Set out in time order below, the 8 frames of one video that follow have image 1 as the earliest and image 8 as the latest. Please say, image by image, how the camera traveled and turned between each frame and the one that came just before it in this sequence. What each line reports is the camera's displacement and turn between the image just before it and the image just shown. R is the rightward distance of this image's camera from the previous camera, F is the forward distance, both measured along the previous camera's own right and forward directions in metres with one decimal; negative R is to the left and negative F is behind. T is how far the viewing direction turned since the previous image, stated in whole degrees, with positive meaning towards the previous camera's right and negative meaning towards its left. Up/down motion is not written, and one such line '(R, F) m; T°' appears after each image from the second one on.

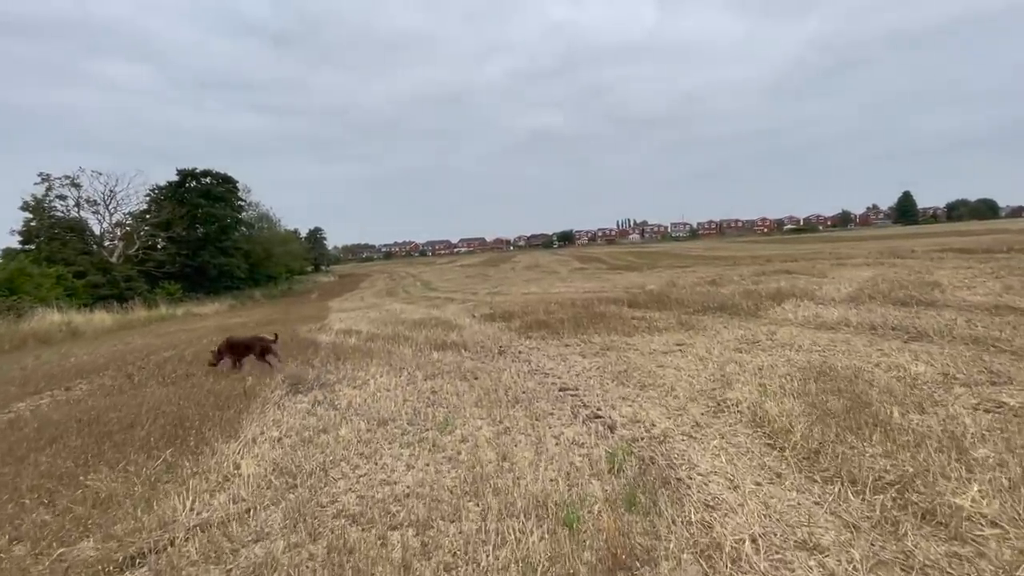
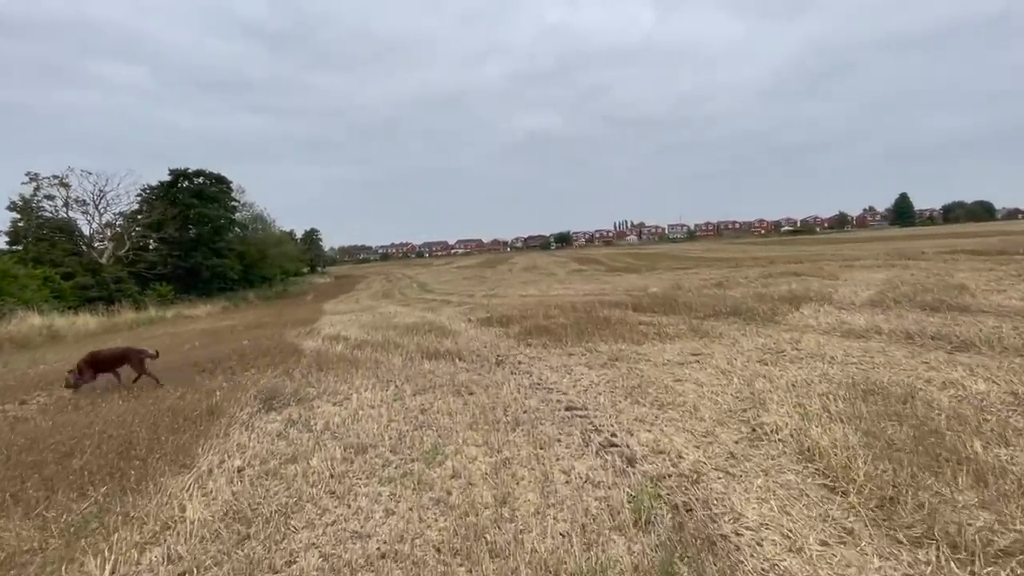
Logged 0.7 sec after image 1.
(0.0, +0.9) m; 0°
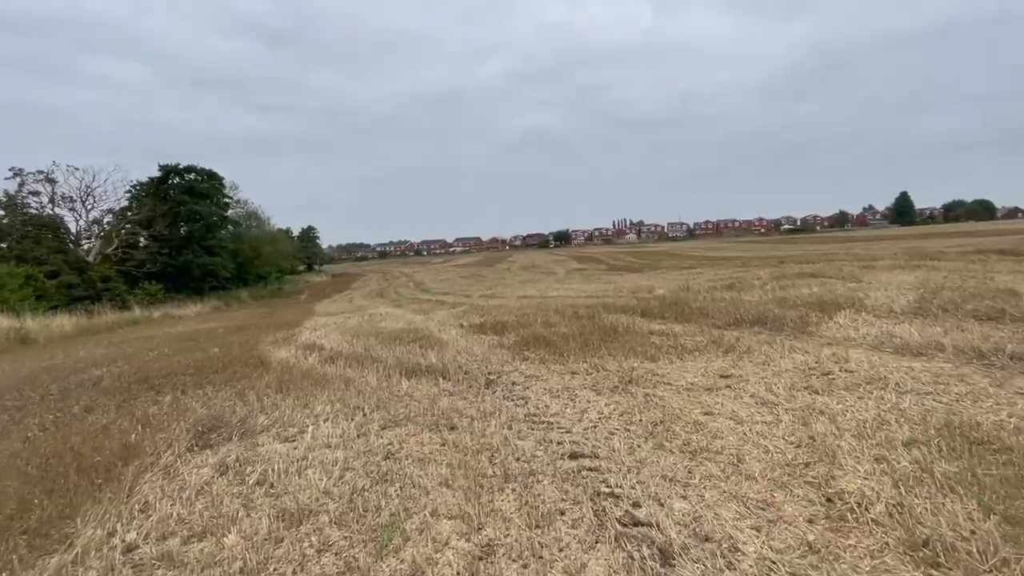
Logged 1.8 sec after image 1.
(+0.1, +1.5) m; 0°
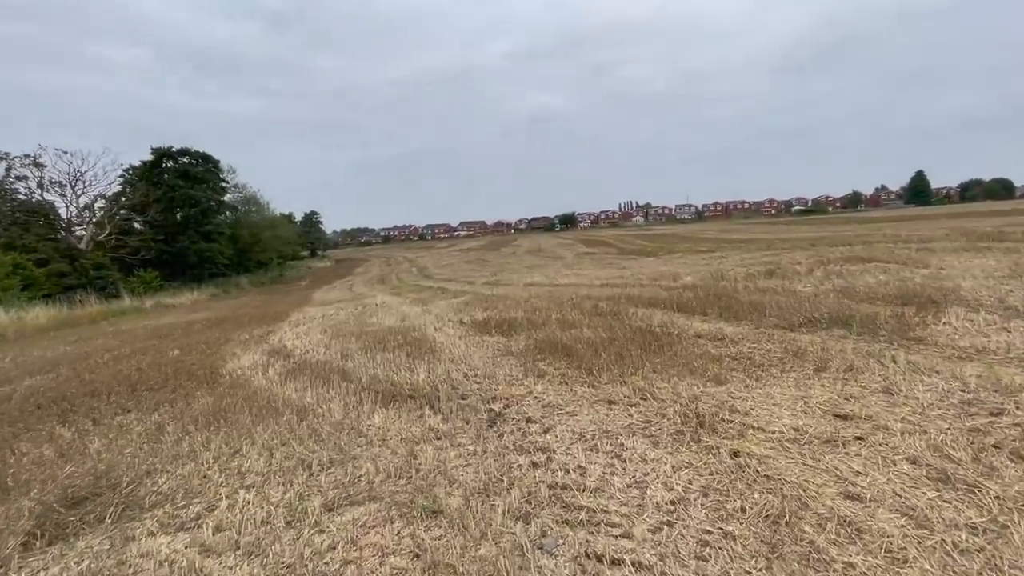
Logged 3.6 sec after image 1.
(-0.1, +2.5) m; -1°
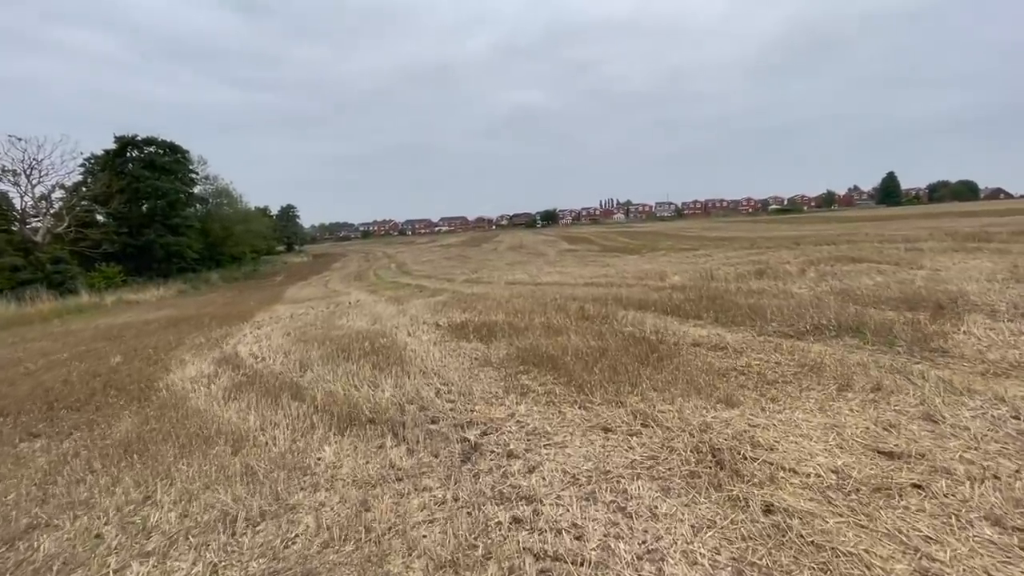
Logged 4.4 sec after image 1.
(0.0, +1.0) m; +2°
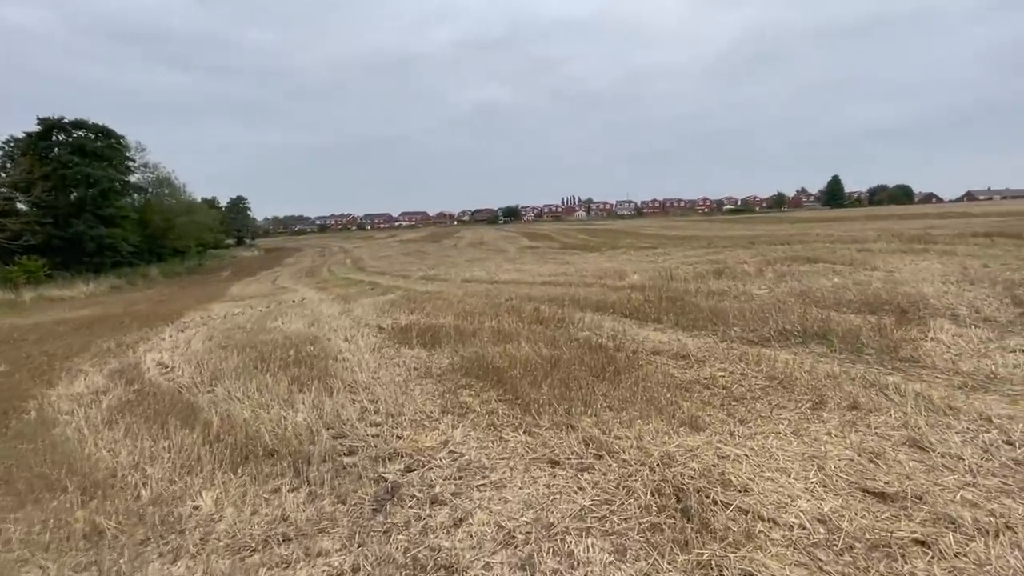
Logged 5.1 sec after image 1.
(+0.3, +0.9) m; +4°
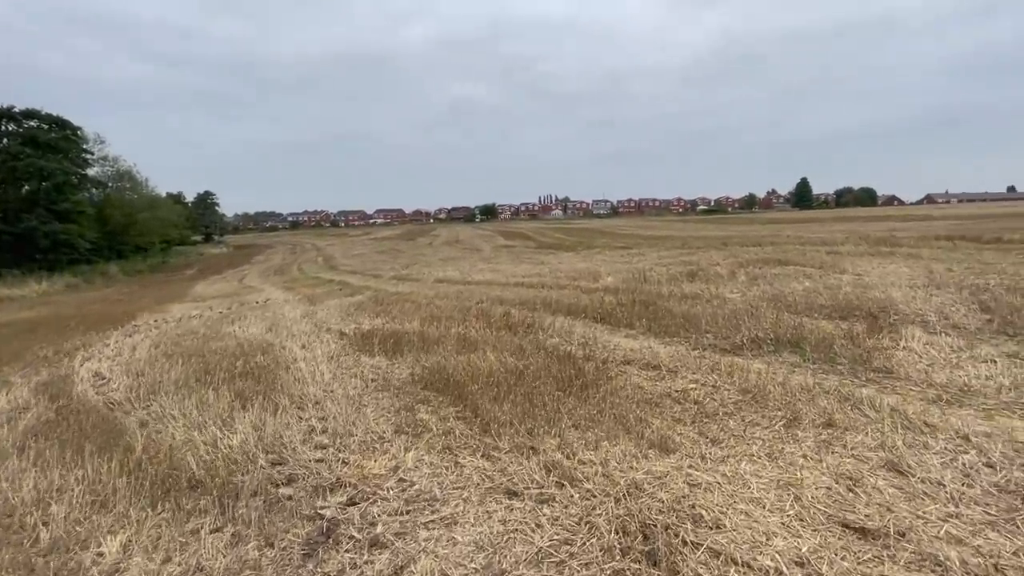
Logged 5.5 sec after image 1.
(+0.2, +0.4) m; +3°
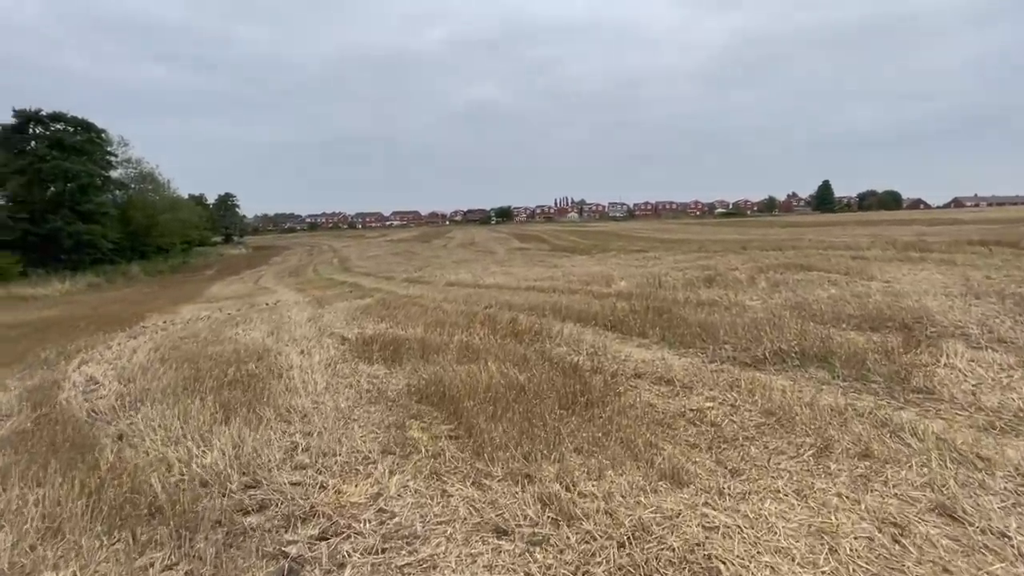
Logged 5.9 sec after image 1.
(+0.2, +0.5) m; -2°
